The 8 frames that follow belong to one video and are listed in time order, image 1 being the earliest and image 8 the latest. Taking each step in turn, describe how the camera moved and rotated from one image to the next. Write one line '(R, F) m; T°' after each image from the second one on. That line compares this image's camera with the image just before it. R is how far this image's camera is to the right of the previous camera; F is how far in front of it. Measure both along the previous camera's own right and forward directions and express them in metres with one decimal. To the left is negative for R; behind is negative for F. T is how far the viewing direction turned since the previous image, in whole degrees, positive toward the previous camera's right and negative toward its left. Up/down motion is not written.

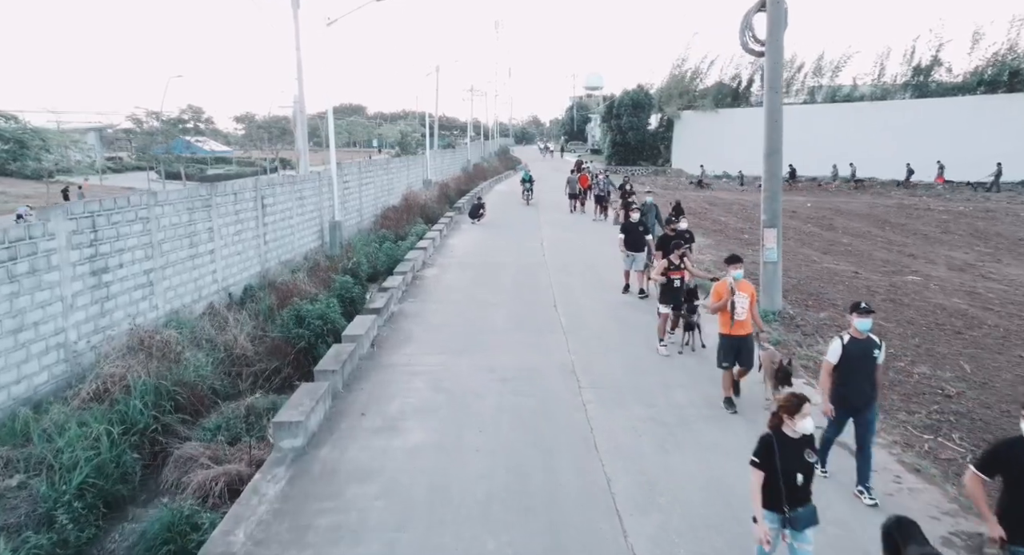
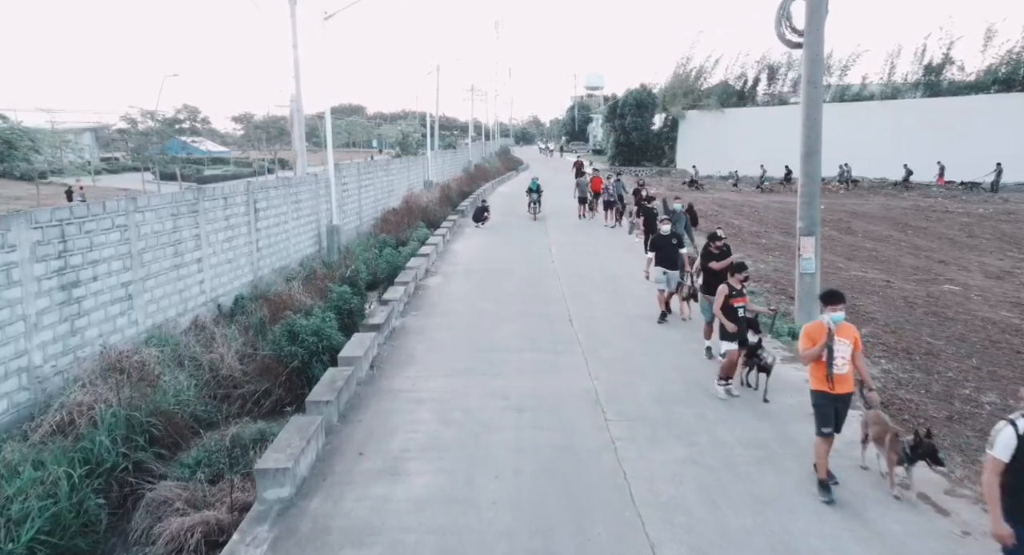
(-0.2, +0.8) m; 0°
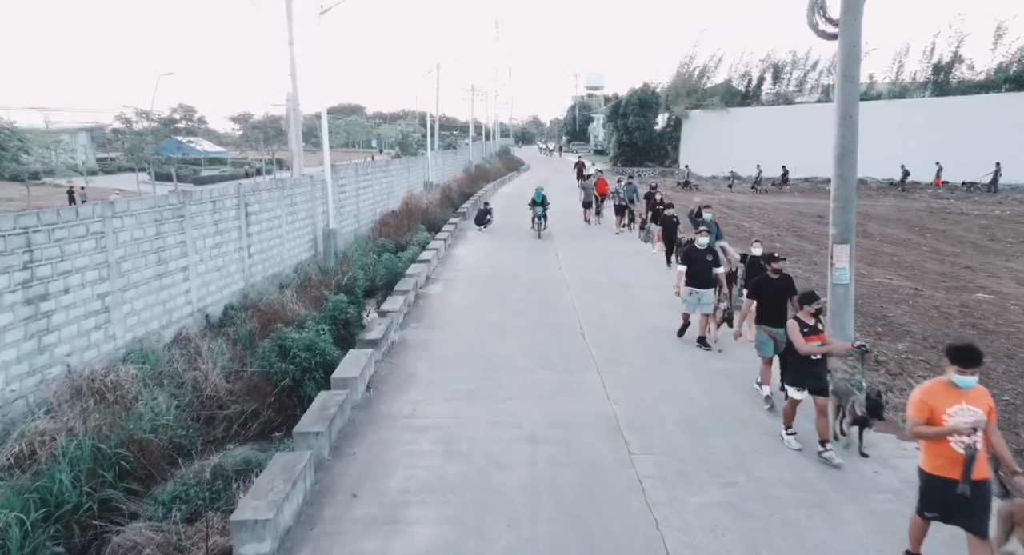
(-0.1, +0.7) m; 0°
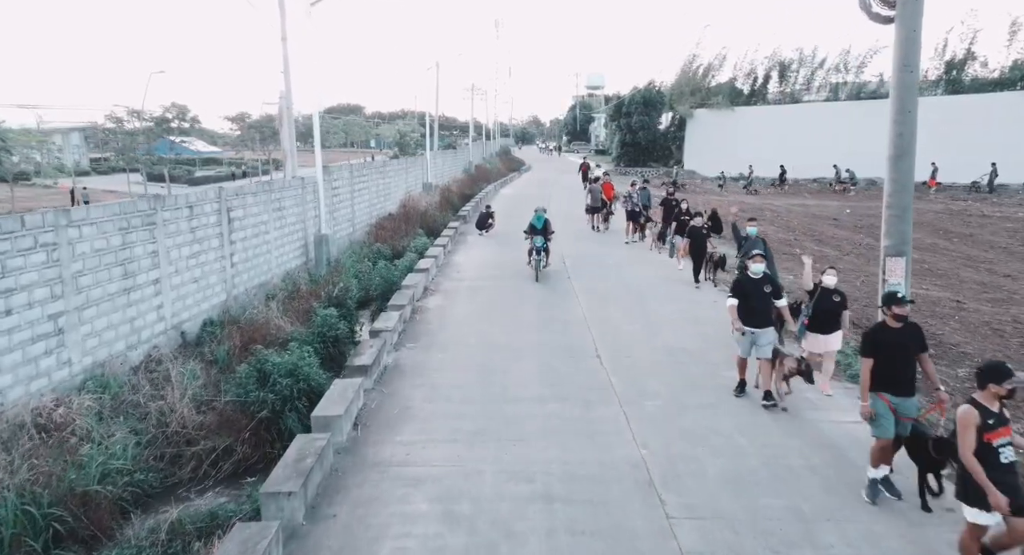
(-0.1, +0.9) m; 0°
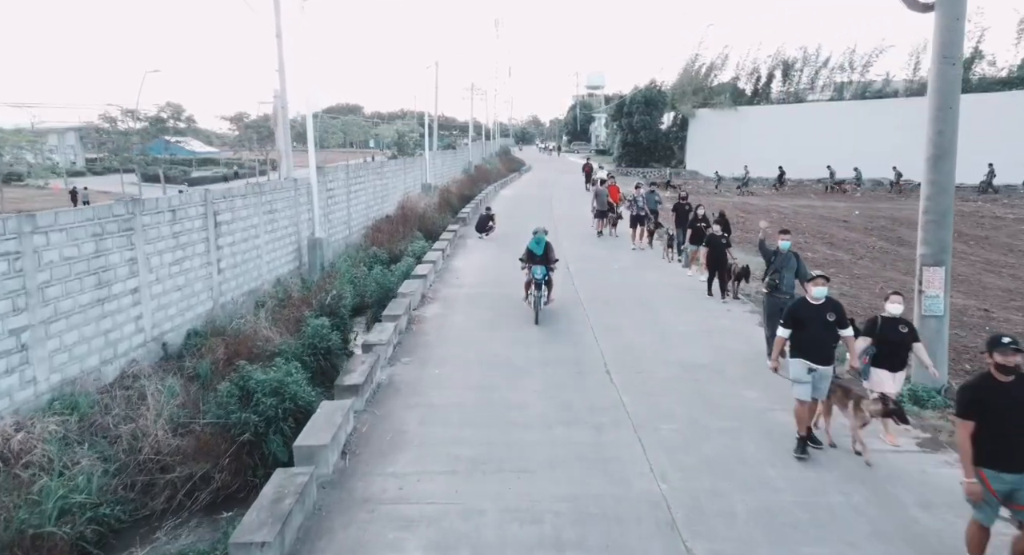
(0.0, +0.6) m; 0°
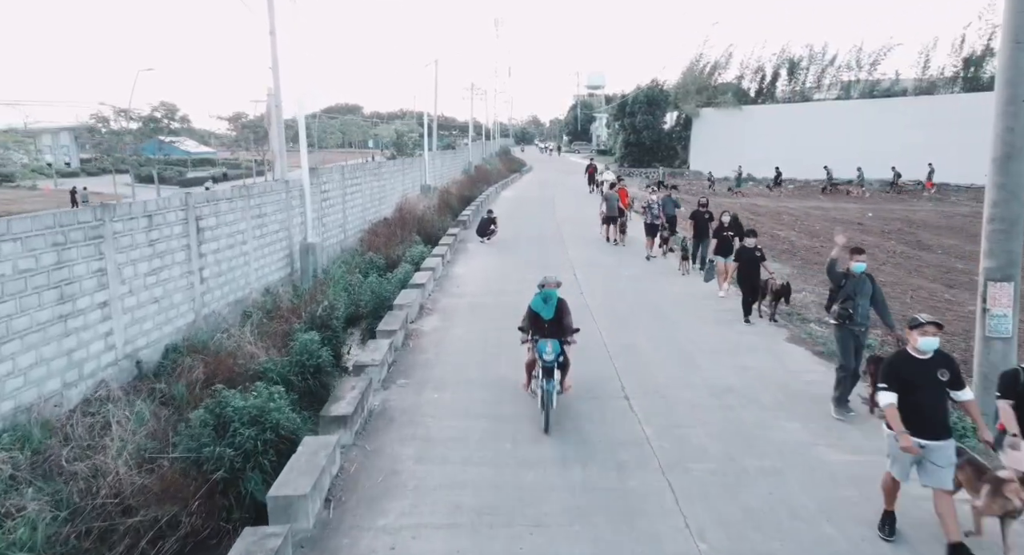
(-0.1, +0.7) m; 0°
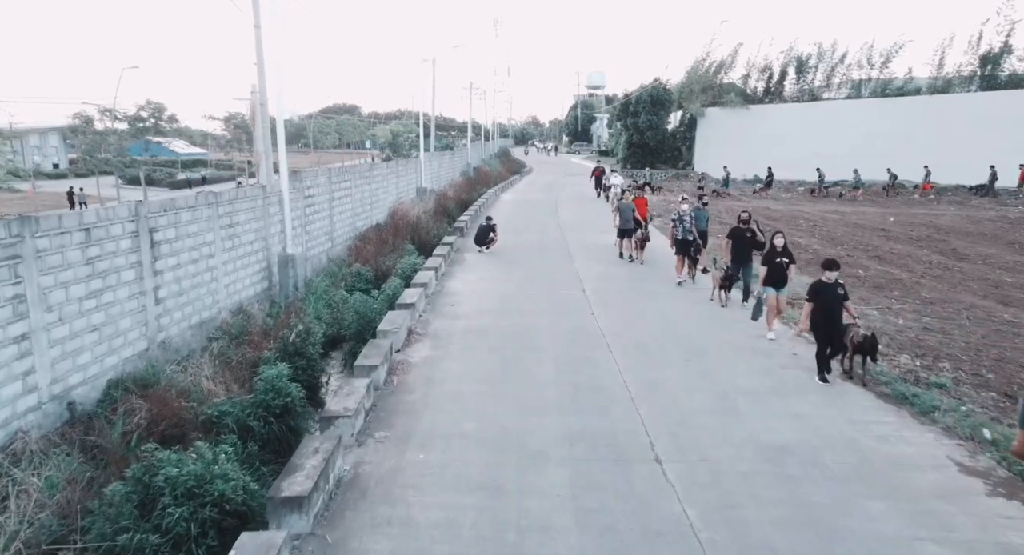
(0.0, +1.3) m; 0°
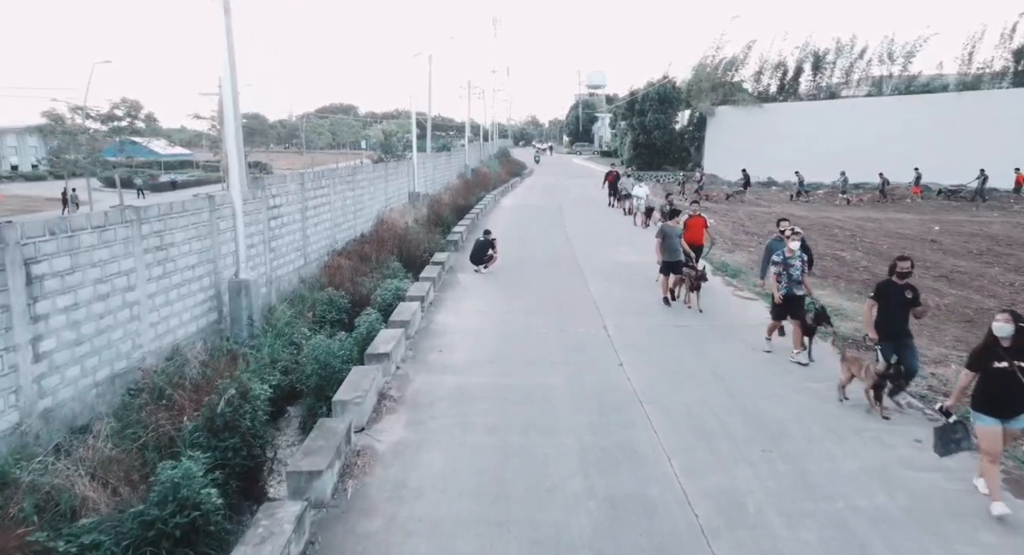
(-0.1, +2.2) m; 0°
